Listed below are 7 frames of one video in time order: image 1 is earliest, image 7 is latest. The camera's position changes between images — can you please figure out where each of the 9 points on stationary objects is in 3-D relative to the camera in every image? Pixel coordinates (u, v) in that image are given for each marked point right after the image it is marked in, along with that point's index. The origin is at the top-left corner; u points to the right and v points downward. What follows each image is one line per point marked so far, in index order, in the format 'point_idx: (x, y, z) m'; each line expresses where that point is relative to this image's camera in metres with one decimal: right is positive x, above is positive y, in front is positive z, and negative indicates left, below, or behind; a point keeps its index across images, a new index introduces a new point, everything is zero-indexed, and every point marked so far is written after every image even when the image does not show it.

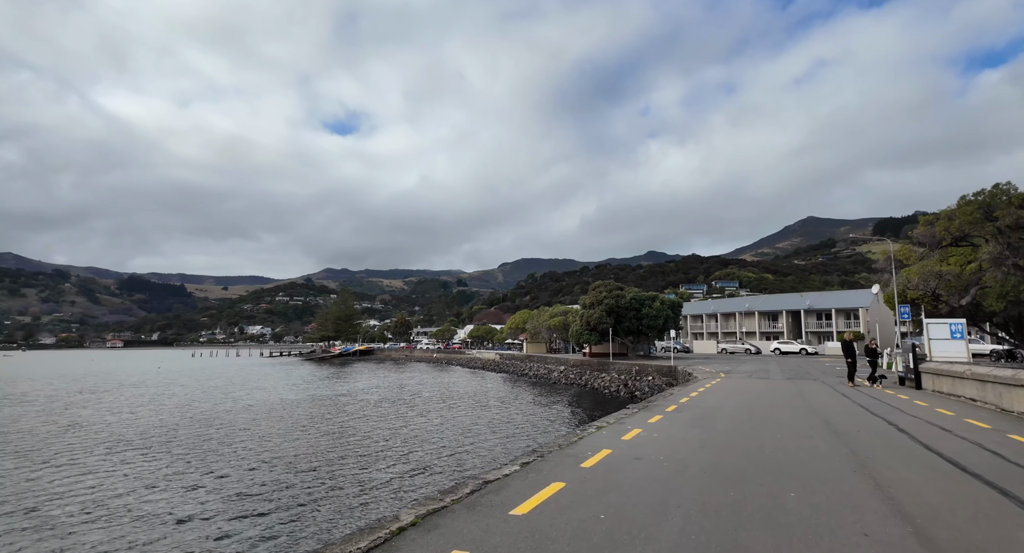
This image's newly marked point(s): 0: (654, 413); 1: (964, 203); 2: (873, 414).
0: (+2.9, -2.8, +9.6) m
1: (+18.9, +3.1, +19.7) m
2: (+7.3, -2.8, +9.5) m
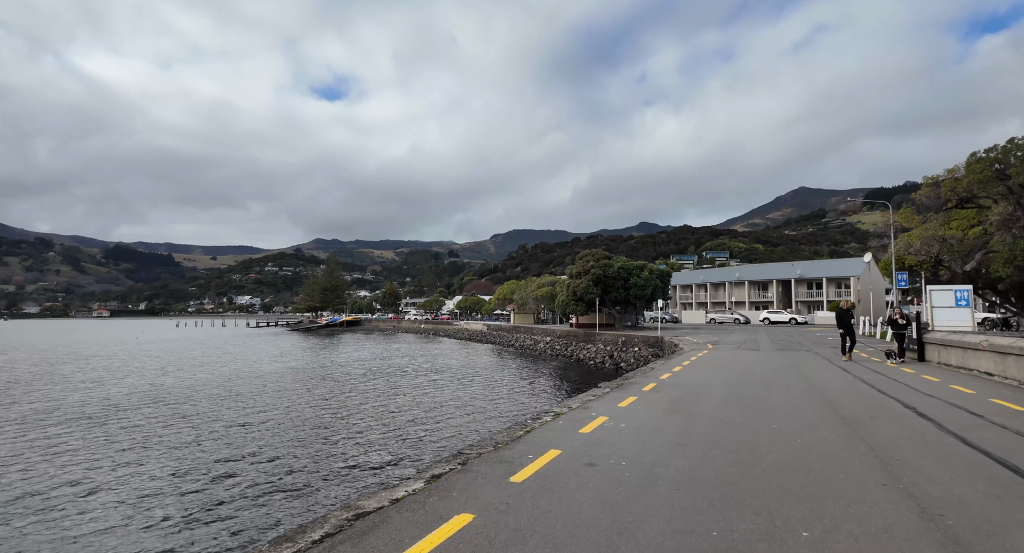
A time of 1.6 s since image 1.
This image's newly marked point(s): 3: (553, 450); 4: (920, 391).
0: (+2.1, -2.1, +8.2) m
1: (+17.8, +4.5, +18.2) m
2: (+6.4, -2.0, +8.2) m
3: (+0.4, -1.8, +4.8) m
4: (+7.3, -2.0, +8.5) m
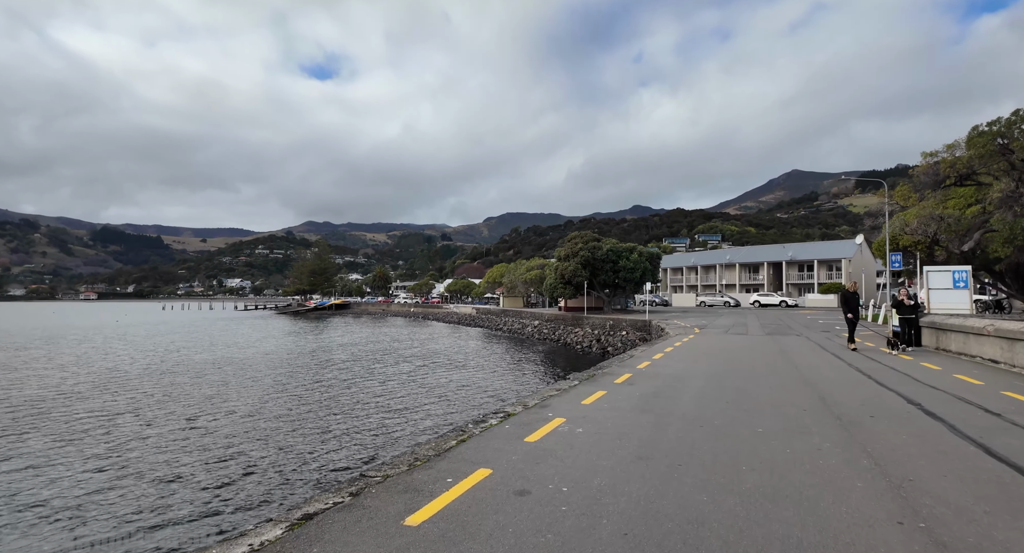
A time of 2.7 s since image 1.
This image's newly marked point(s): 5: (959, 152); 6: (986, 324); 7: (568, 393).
0: (+1.4, -1.7, +7.3) m
1: (+17.0, +5.2, +17.2) m
2: (+5.7, -1.7, +7.3) m
3: (-0.2, -1.5, +3.8) m
4: (+6.6, -1.7, +7.7) m
5: (+17.5, +4.9, +18.5) m
6: (+9.7, -1.0, +9.6) m
7: (+0.8, -1.7, +6.9) m
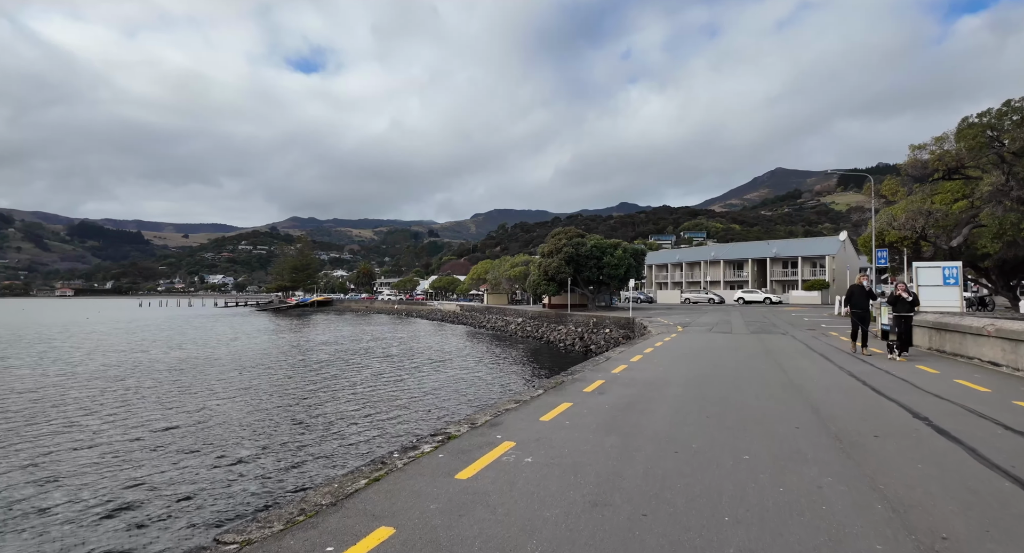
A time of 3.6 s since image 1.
0: (+0.7, -1.7, +6.4) m
1: (+16.1, +5.3, +16.7) m
2: (+5.1, -1.6, +6.5) m
3: (-0.8, -1.5, +2.9) m
4: (+6.0, -1.6, +6.9) m
5: (+16.6, +5.0, +18.0) m
6: (+9.0, -0.9, +9.0) m
7: (+0.2, -1.6, +6.0) m
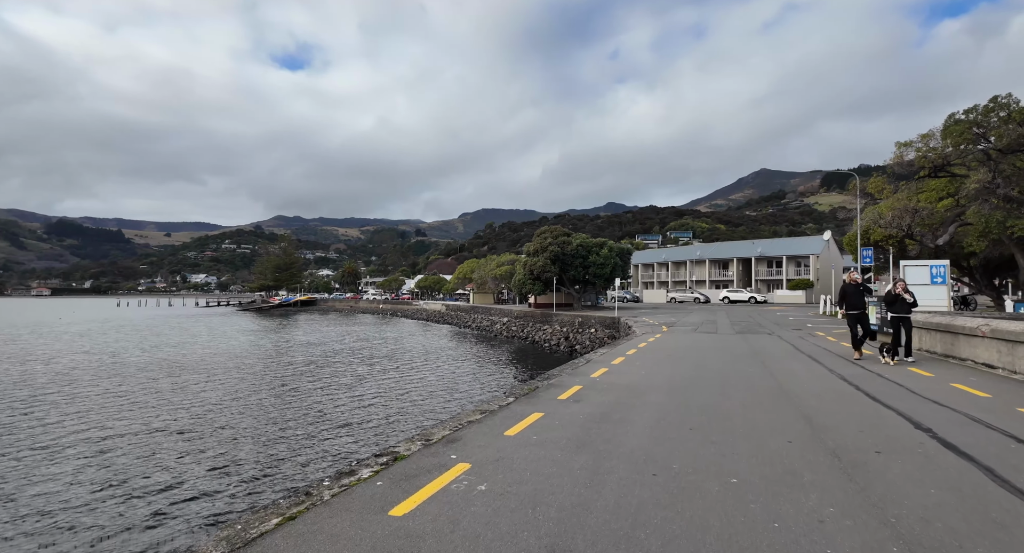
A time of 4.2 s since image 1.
0: (+0.3, -1.6, +5.8) m
1: (+15.4, +5.4, +16.5) m
2: (+4.6, -1.6, +6.1) m
3: (-1.1, -1.5, +2.3) m
4: (+5.5, -1.6, +6.5) m
5: (+15.9, +5.1, +17.8) m
6: (+8.5, -0.9, +8.6) m
7: (-0.2, -1.6, +5.4) m
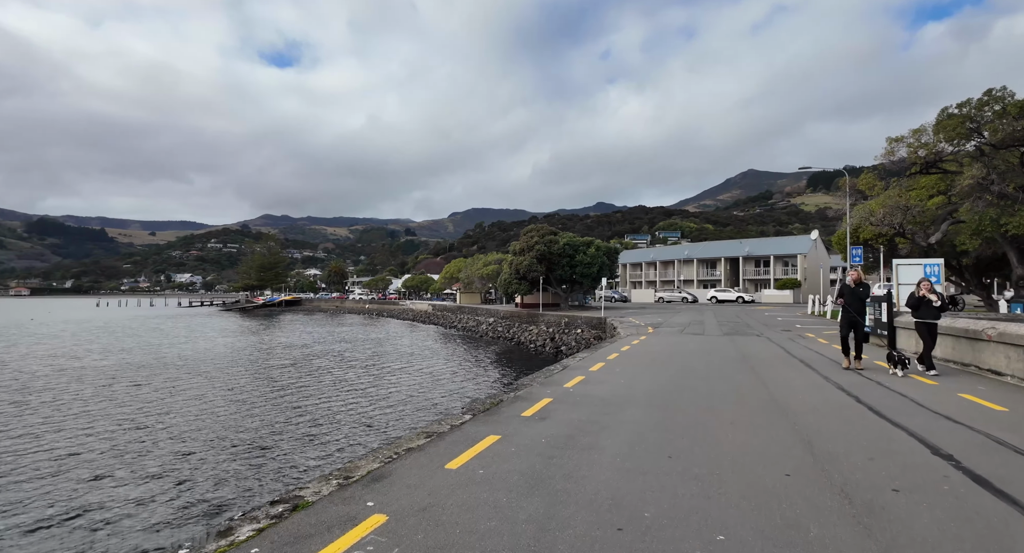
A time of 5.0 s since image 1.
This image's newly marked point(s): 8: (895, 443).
0: (-0.2, -1.6, +5.0) m
1: (+14.7, +5.4, +16.0) m
2: (+4.2, -1.6, +5.3) m
3: (-1.5, -1.5, +1.4) m
4: (+5.0, -1.6, +5.8) m
5: (+15.1, +5.1, +17.3) m
6: (+8.0, -0.8, +8.0) m
7: (-0.7, -1.6, +4.6) m
8: (+3.5, -1.5, +4.3) m
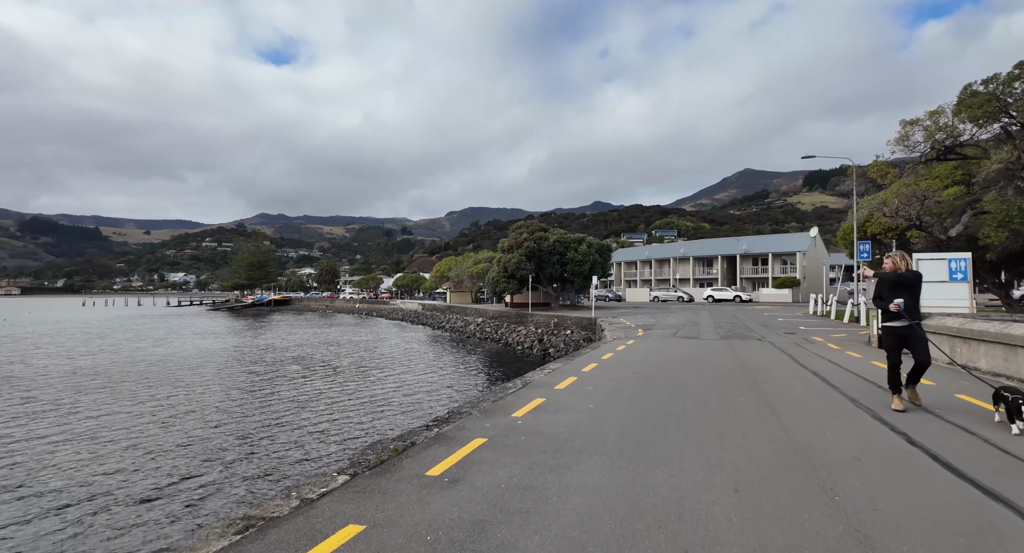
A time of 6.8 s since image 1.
0: (-0.9, -1.6, +3.2) m
1: (+13.8, +5.5, +14.3) m
2: (+3.4, -1.5, +3.6) m
3: (-2.3, -1.4, -0.3) m
4: (+4.2, -1.5, +4.0) m
5: (+14.3, +5.2, +15.6) m
6: (+7.2, -0.8, +6.2) m
7: (-1.4, -1.5, +2.8) m
8: (+2.7, -1.5, +2.5) m
